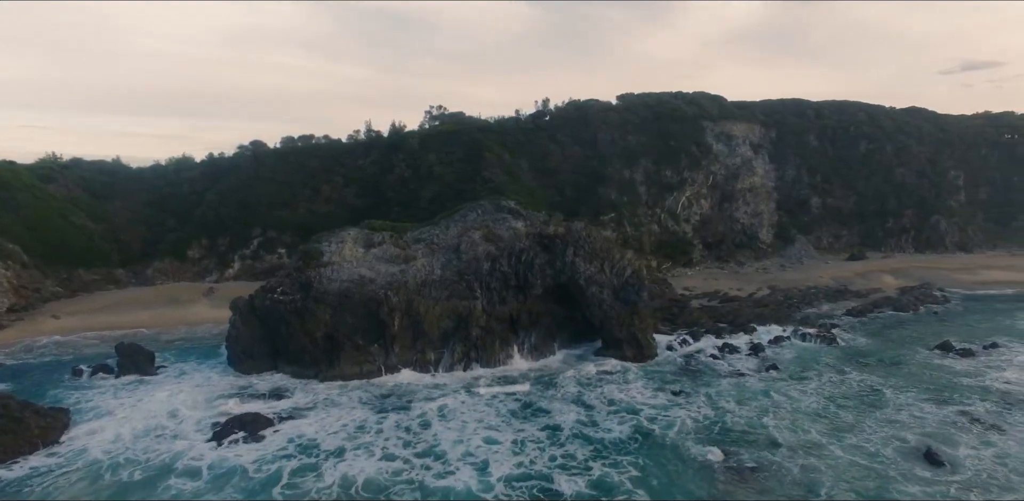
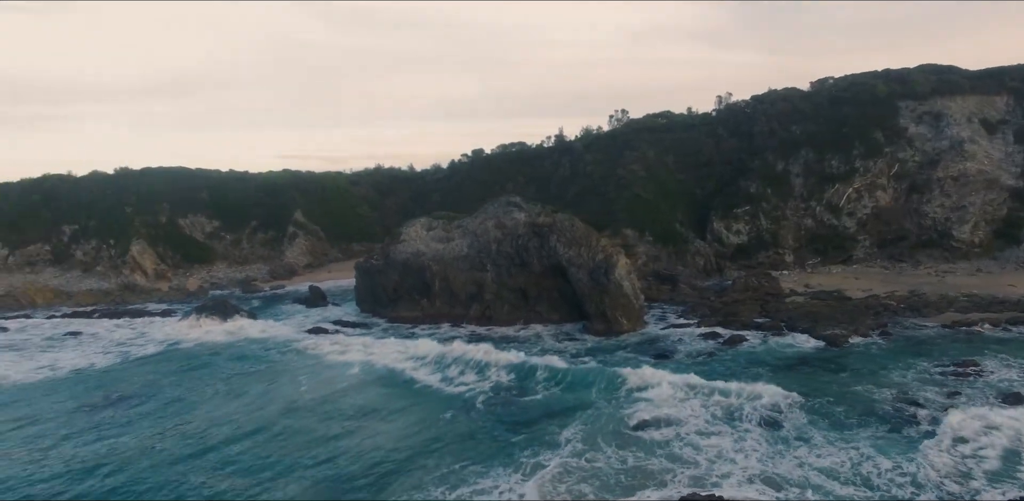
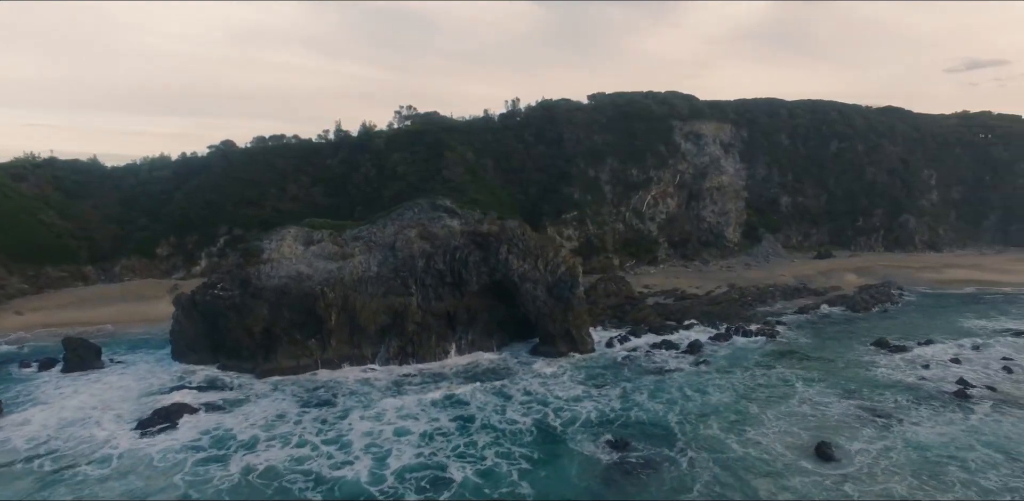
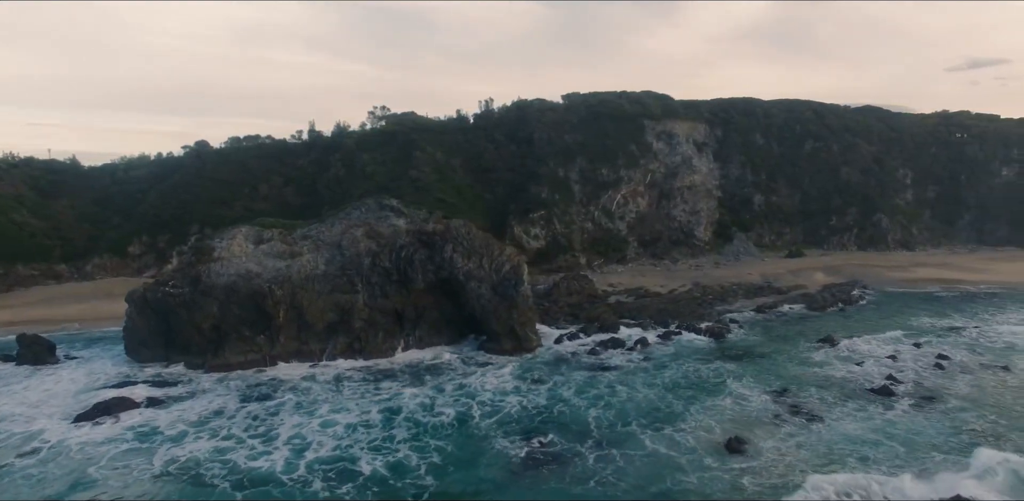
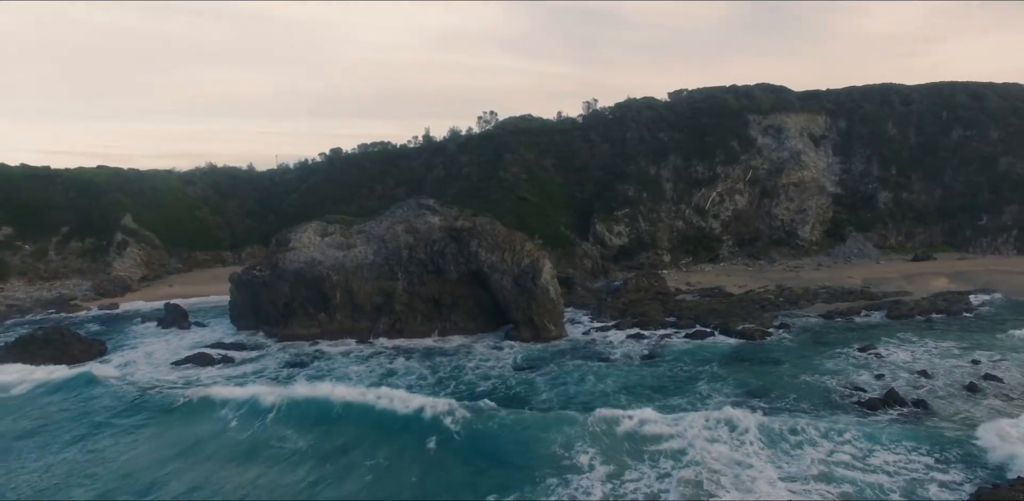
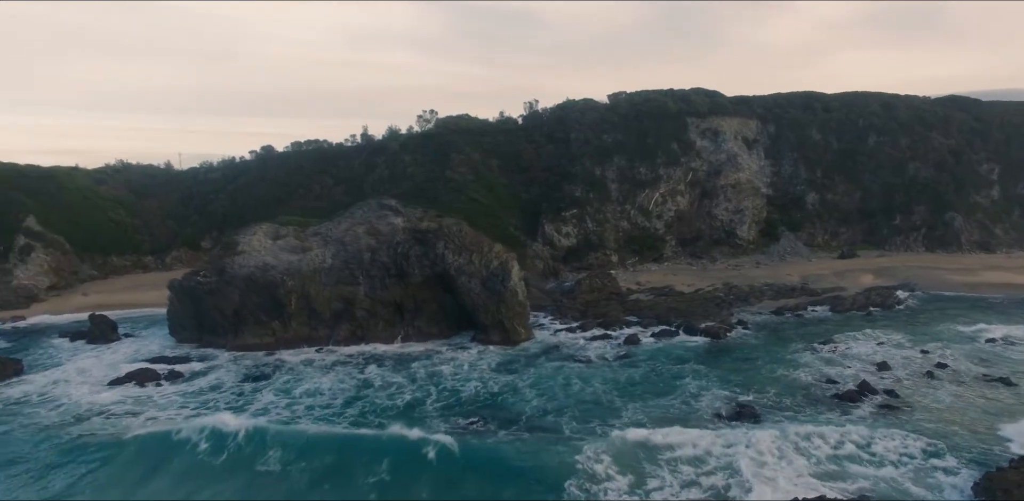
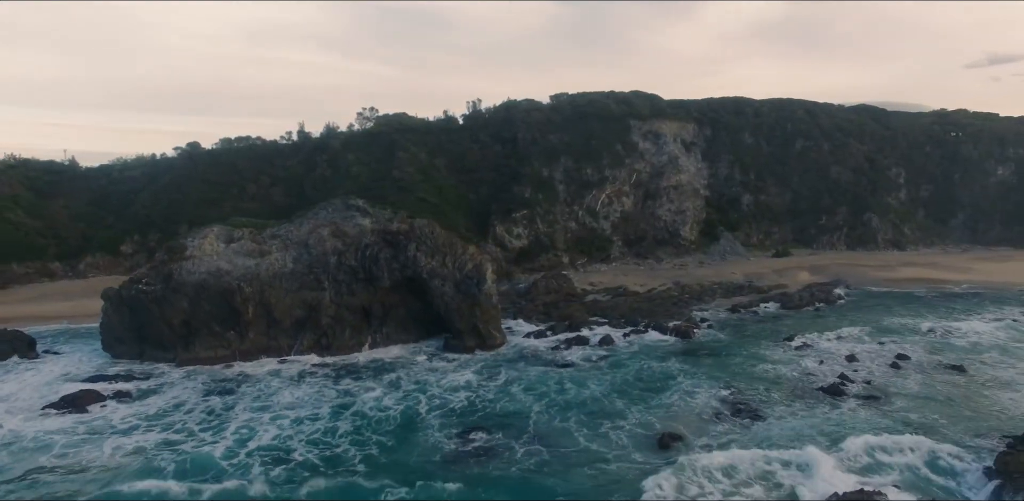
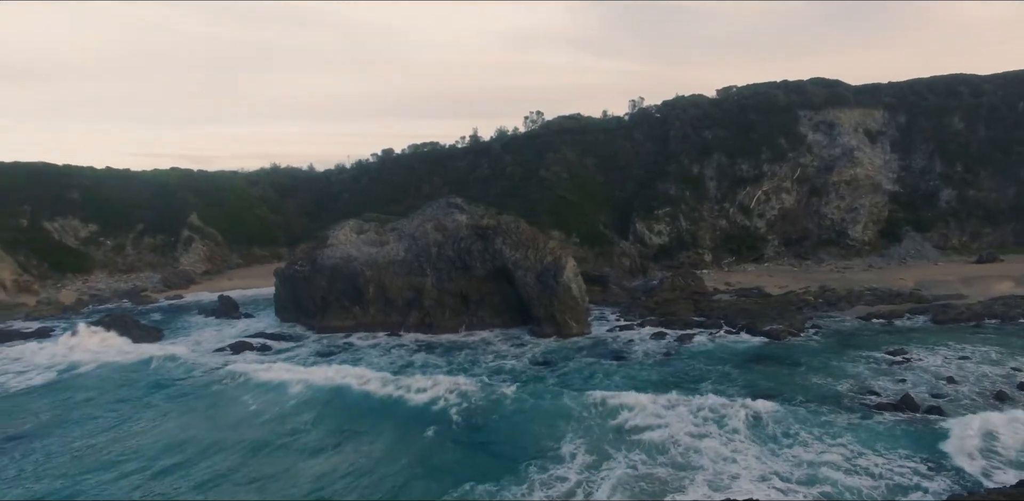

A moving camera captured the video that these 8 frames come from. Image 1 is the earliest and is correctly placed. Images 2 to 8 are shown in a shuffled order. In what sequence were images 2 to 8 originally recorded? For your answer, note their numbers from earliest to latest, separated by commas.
3, 4, 7, 6, 5, 8, 2
